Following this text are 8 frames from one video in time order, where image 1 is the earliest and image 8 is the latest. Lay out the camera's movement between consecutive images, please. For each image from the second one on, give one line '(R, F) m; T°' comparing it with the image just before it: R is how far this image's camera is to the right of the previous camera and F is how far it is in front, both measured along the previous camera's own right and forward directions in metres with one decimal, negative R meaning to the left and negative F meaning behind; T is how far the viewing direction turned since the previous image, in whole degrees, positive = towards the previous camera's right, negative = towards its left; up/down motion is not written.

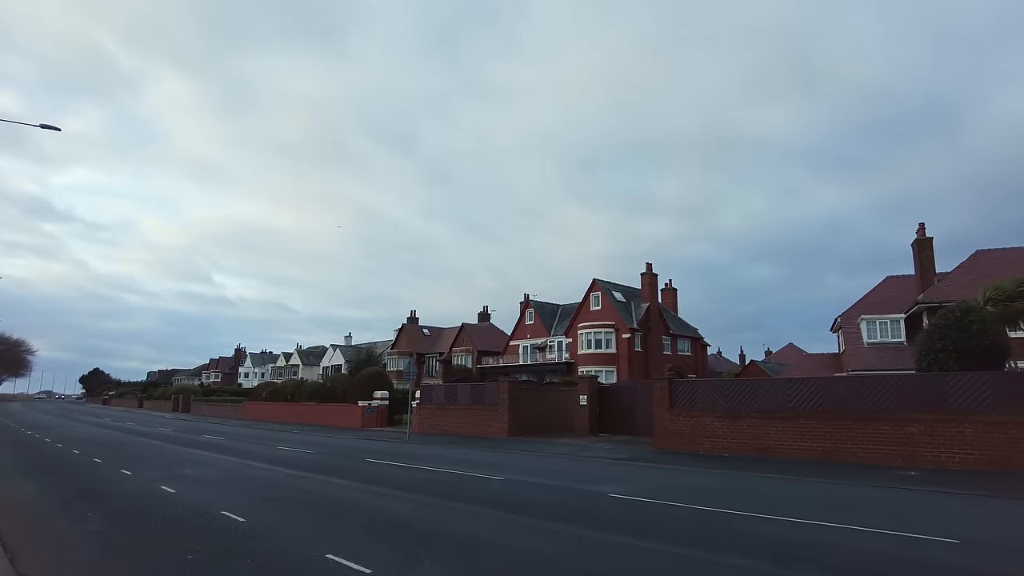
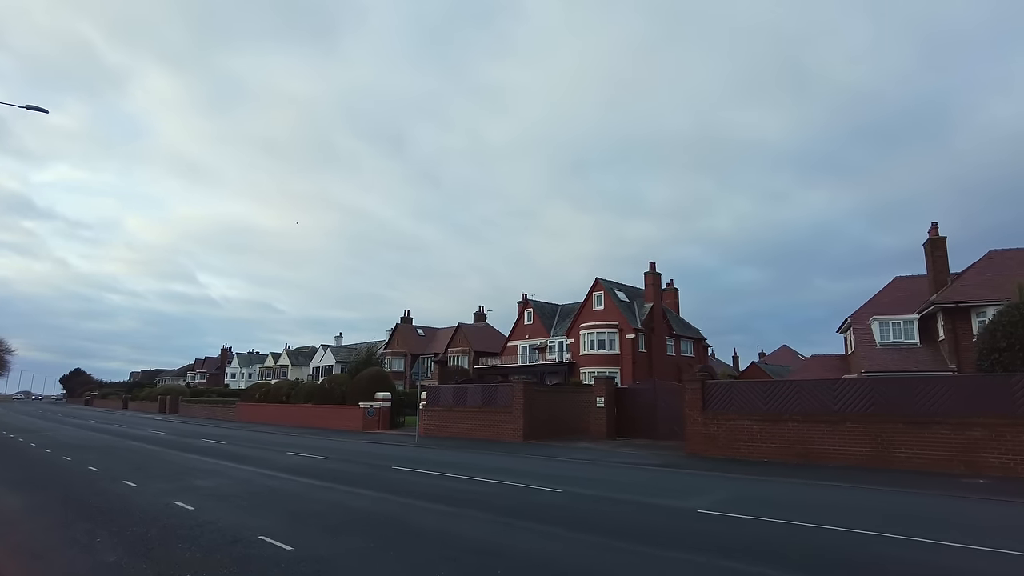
(-1.2, +1.3) m; +1°
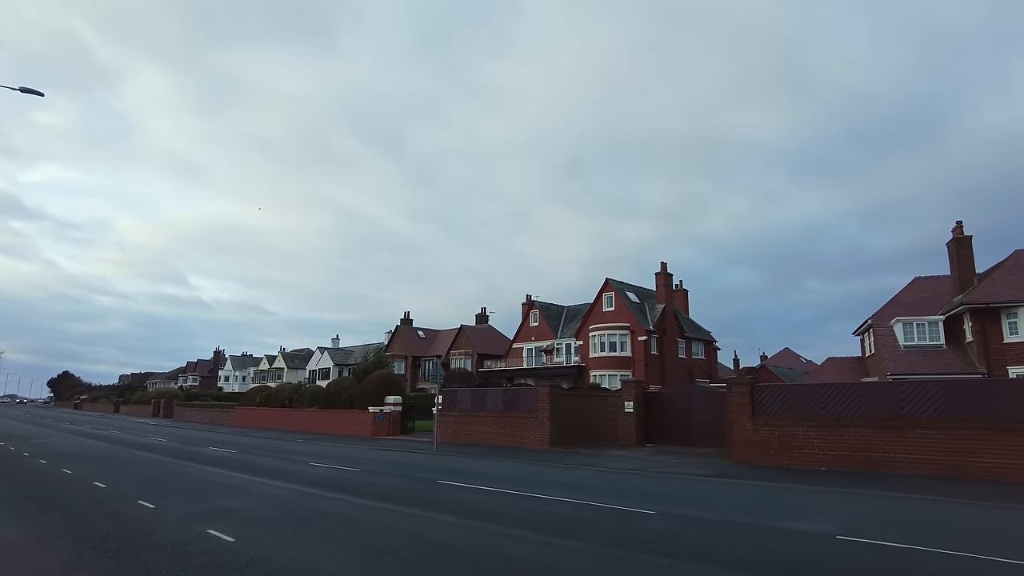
(-1.3, +1.5) m; +1°
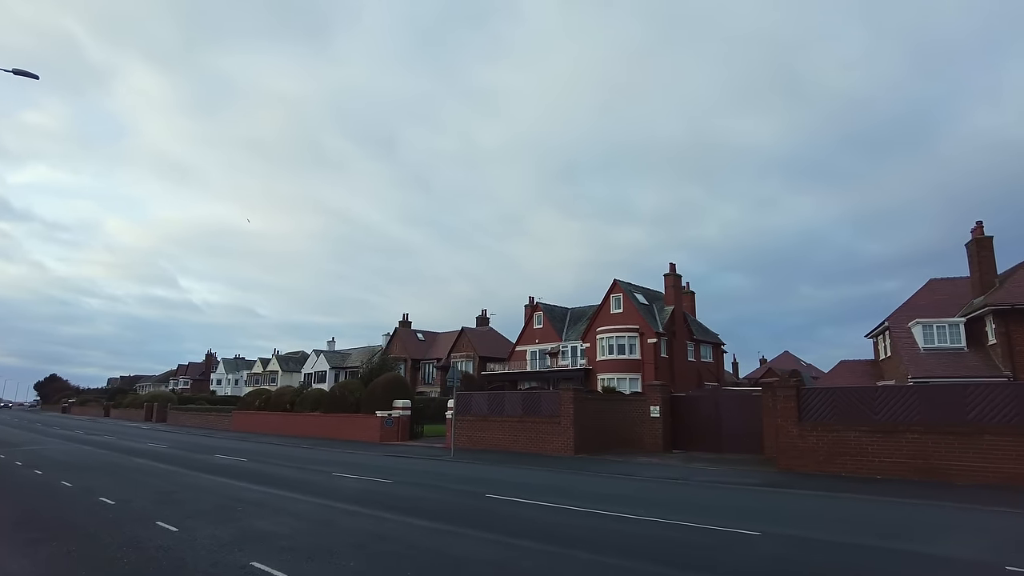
(-1.1, +1.3) m; +1°
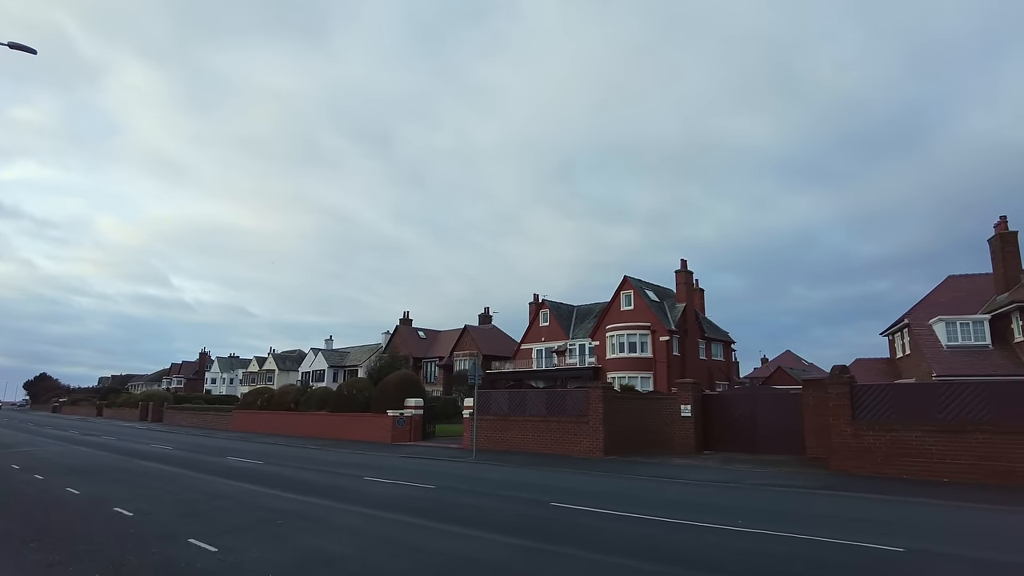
(-1.2, +1.3) m; +1°
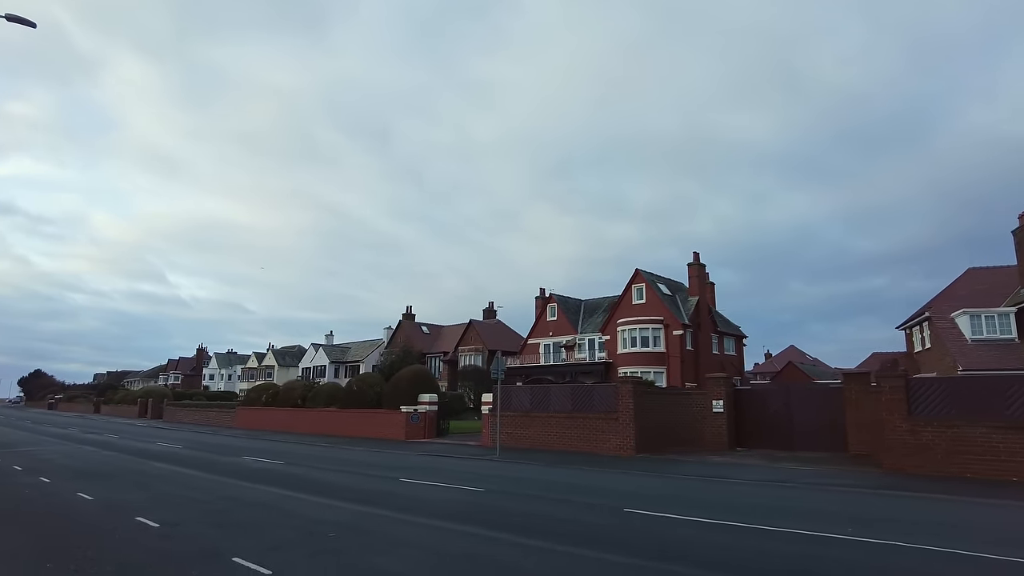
(-1.0, +1.1) m; 0°
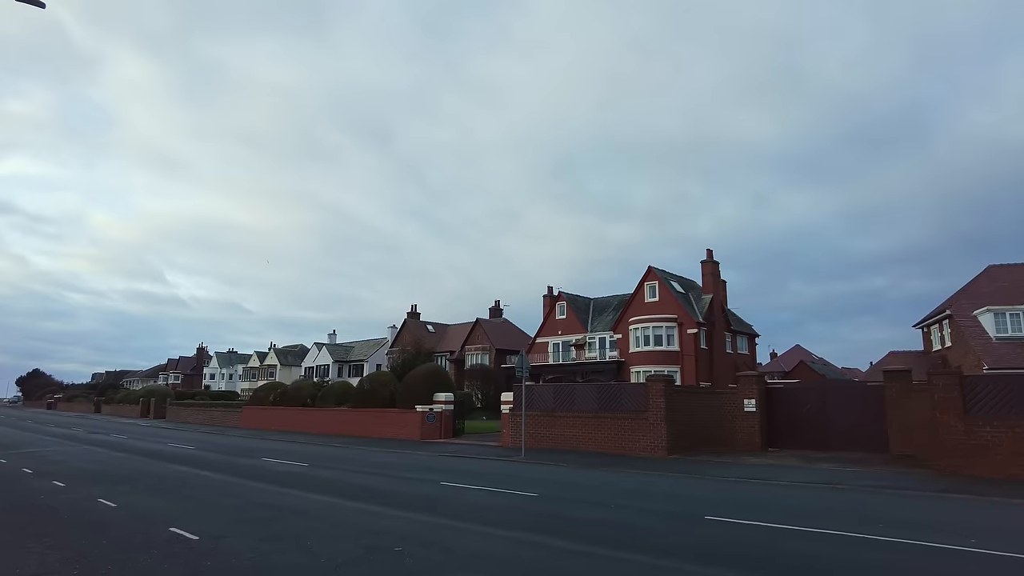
(-0.9, +0.8) m; 0°
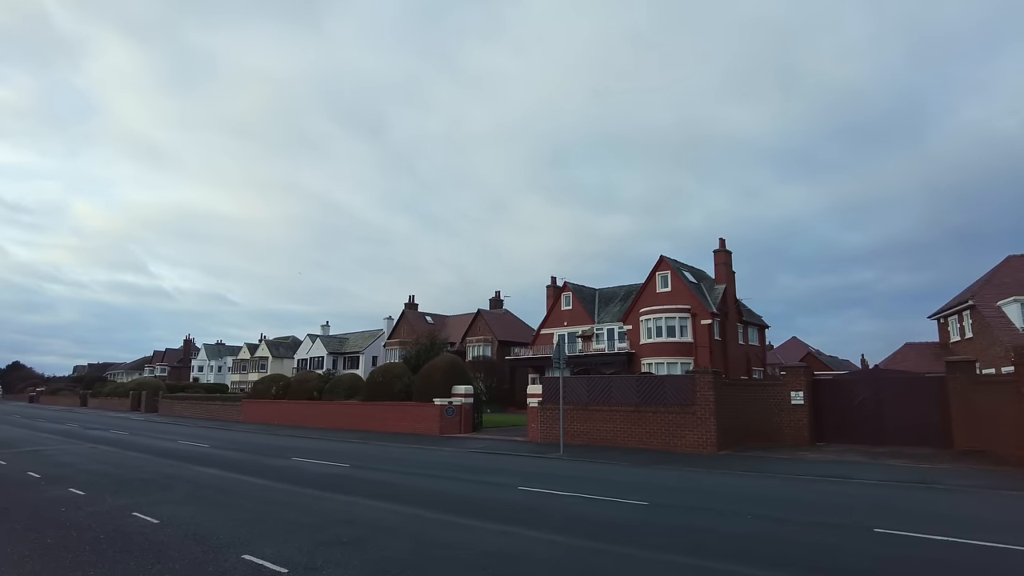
(-1.6, +1.5) m; +1°
